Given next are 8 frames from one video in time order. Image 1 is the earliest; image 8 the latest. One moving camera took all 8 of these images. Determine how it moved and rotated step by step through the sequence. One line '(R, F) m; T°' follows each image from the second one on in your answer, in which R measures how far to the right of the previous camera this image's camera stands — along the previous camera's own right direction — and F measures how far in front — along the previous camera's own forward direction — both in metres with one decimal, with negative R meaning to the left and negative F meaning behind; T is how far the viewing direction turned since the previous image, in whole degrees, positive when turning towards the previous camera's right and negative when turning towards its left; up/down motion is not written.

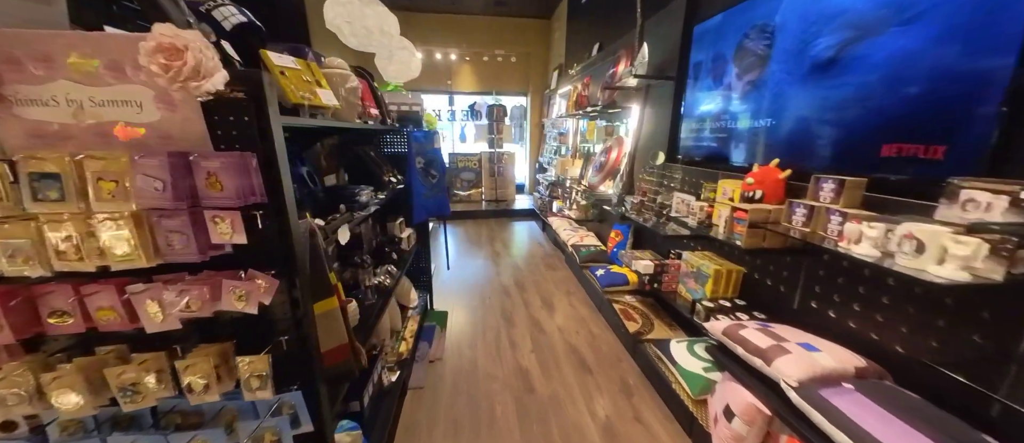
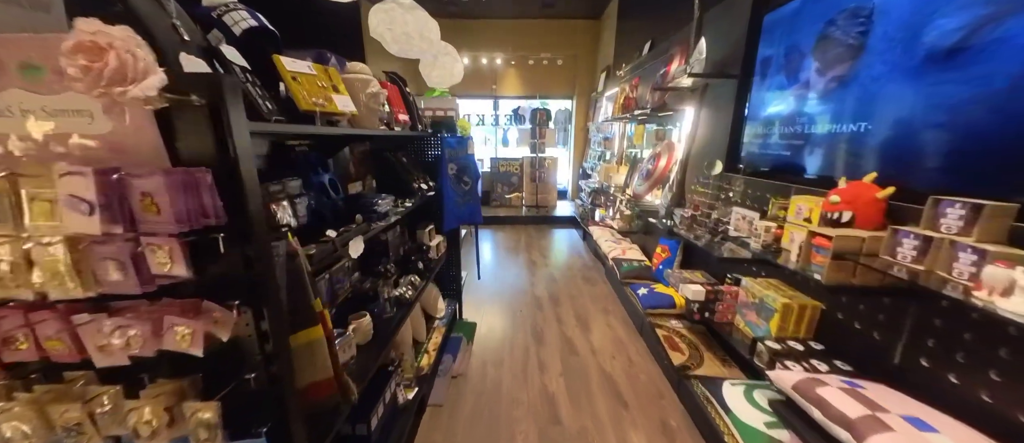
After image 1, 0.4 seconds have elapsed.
(+0.1, +0.1) m; -8°
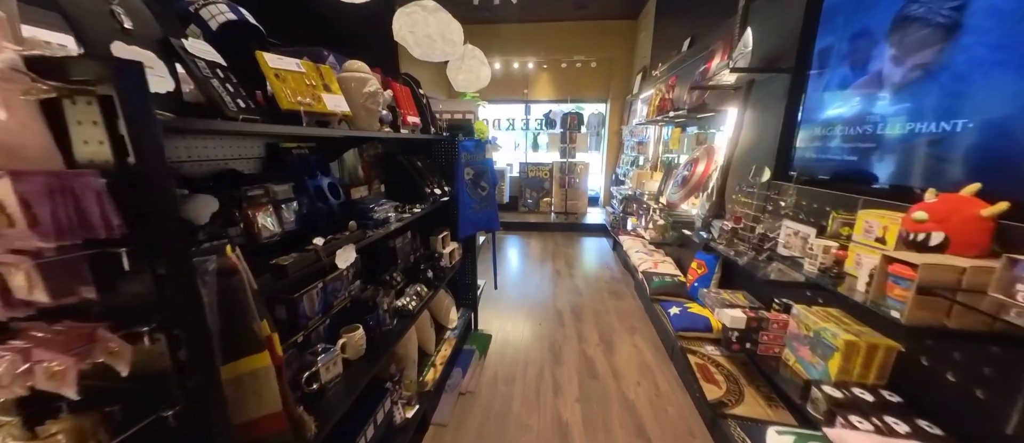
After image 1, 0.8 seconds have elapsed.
(+0.1, +0.1) m; -6°
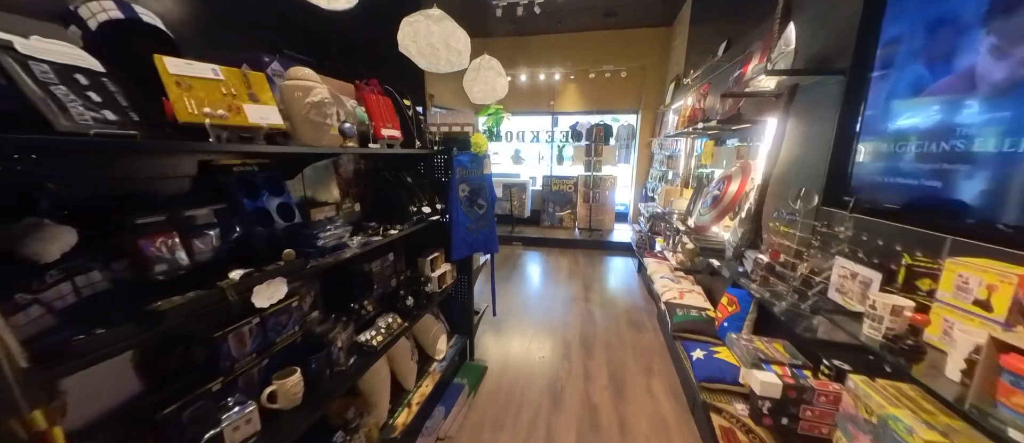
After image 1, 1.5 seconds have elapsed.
(+0.2, +0.2) m; -6°
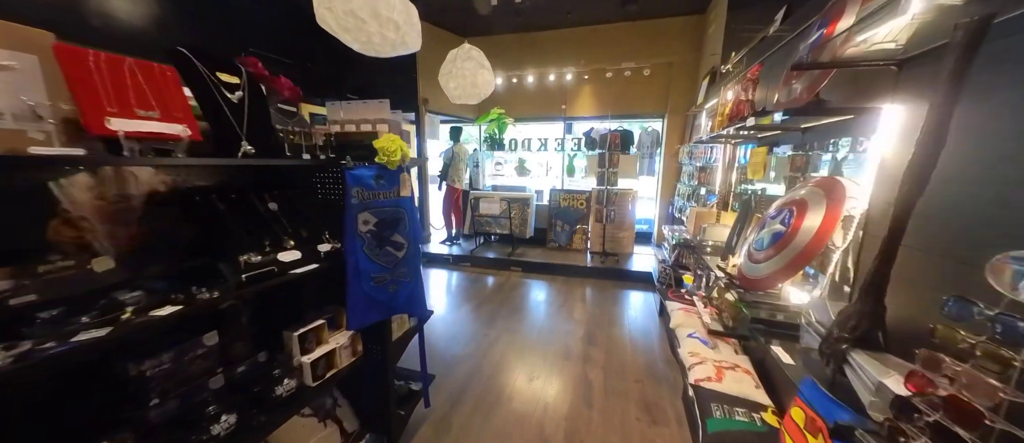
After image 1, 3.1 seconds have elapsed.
(+0.4, +0.7) m; -5°
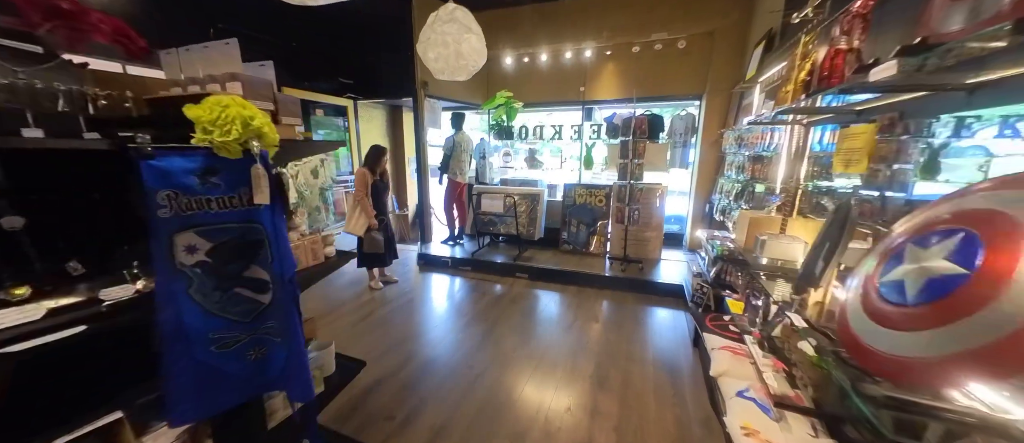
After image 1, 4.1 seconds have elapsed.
(+0.2, +0.5) m; -4°
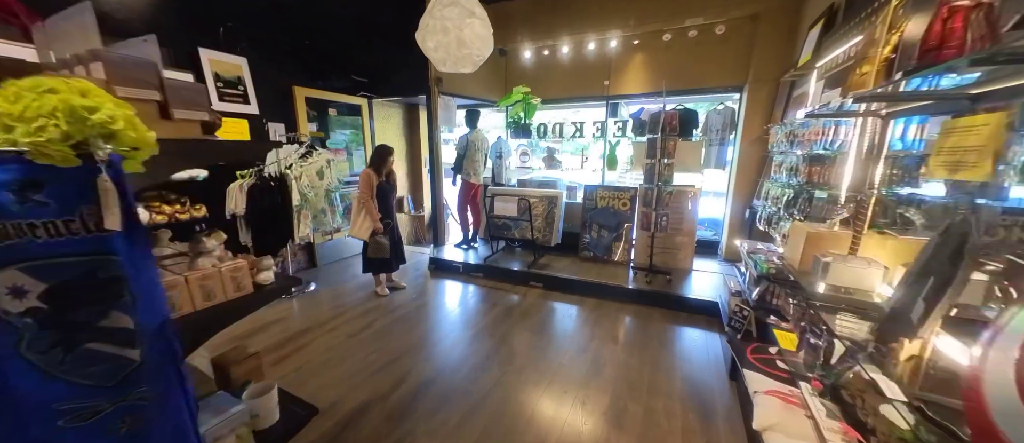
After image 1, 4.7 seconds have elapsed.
(+0.1, +0.3) m; -5°
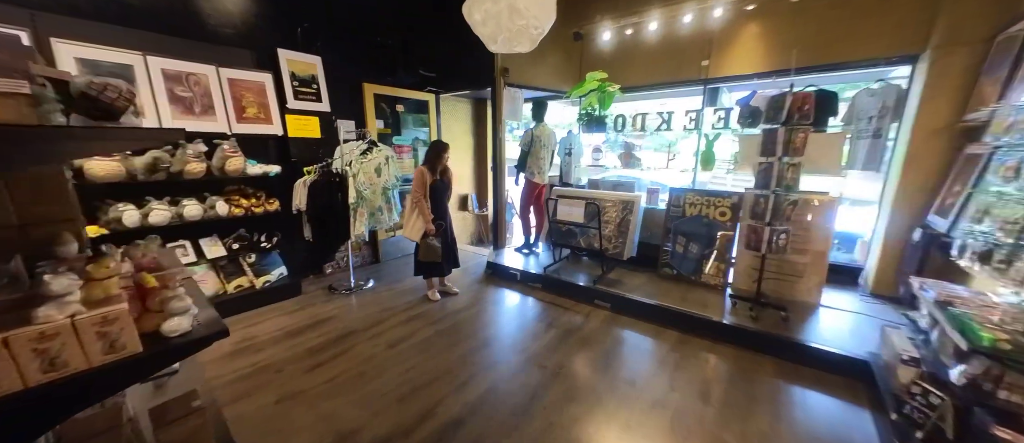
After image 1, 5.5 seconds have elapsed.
(+0.1, +0.4) m; -13°
